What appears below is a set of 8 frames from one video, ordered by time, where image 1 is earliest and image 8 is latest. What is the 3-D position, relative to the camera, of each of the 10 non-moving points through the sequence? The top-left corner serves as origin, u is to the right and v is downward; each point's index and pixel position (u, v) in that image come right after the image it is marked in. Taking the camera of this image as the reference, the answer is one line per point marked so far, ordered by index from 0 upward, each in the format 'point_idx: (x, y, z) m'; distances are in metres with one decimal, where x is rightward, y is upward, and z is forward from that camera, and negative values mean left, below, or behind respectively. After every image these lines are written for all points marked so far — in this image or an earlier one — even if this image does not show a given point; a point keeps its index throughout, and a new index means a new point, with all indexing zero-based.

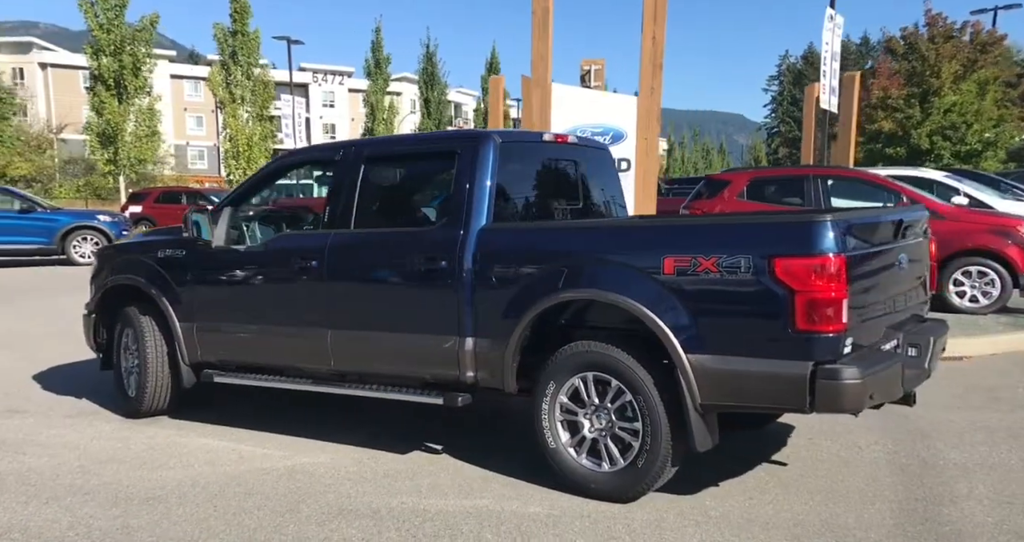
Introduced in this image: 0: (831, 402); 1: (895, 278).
0: (+1.5, -0.6, +4.1) m
1: (+2.1, -0.1, +4.8) m
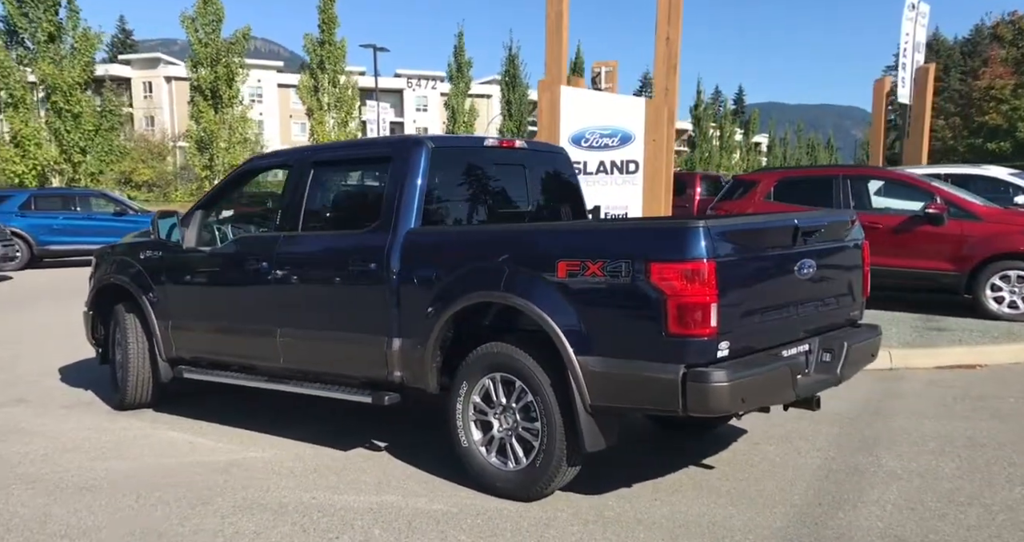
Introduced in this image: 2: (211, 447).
0: (+0.9, -0.6, +4.1) m
1: (+1.6, -0.1, +4.8) m
2: (-2.0, -1.2, +5.9) m
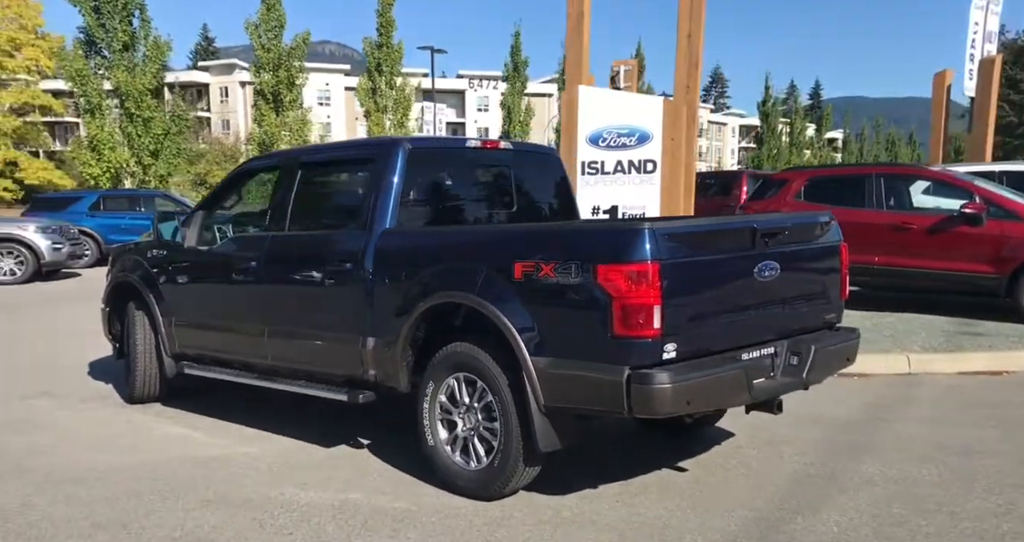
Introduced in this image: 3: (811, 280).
0: (+0.6, -0.6, +4.1) m
1: (+1.3, -0.1, +4.7) m
2: (-2.2, -1.2, +6.1) m
3: (+1.7, -0.1, +5.0) m
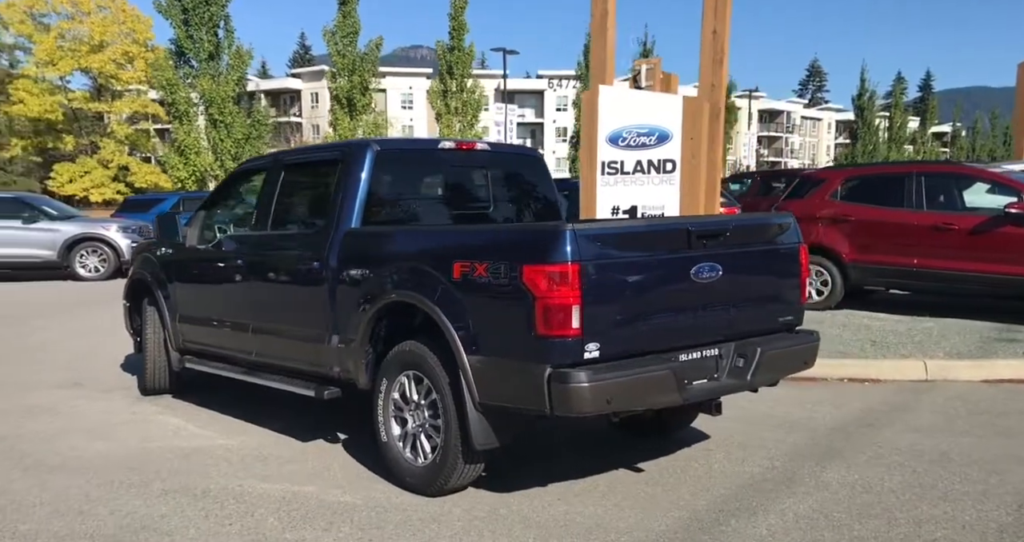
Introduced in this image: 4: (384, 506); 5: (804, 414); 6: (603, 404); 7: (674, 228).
0: (+0.2, -0.6, +4.1) m
1: (+1.0, -0.1, +4.6) m
2: (-2.3, -1.2, +6.4) m
3: (+1.4, -0.1, +4.9) m
4: (-0.7, -1.3, +4.7) m
5: (+2.2, -1.1, +6.7) m
6: (+0.4, -0.6, +4.1) m
7: (+0.8, +0.2, +4.5) m
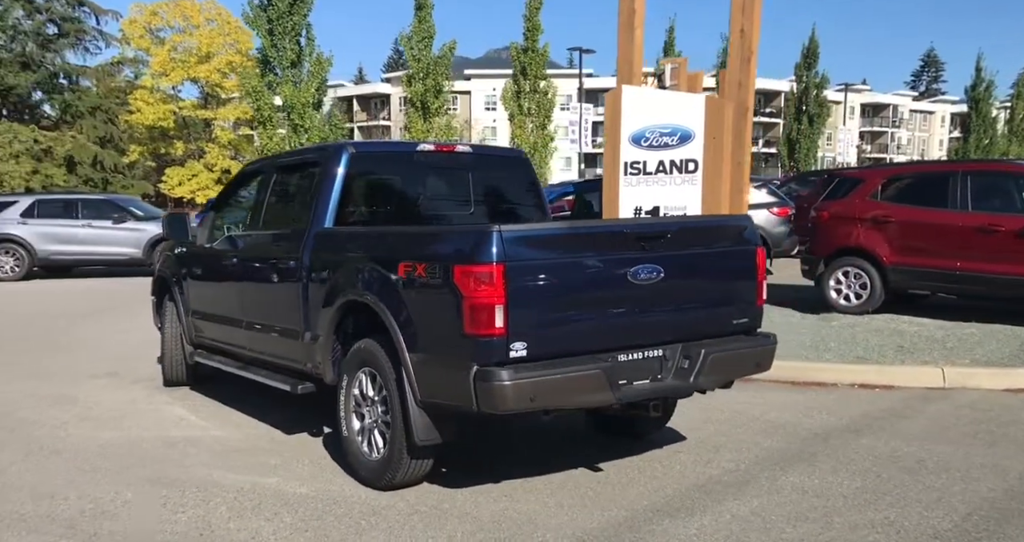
0: (-0.1, -0.6, +4.2) m
1: (+0.7, -0.1, +4.6) m
2: (-2.5, -1.2, +6.7) m
3: (+1.1, -0.1, +4.9) m
4: (-1.0, -1.3, +4.9) m
5: (+2.1, -1.1, +6.5) m
6: (+0.1, -0.6, +4.2) m
7: (+0.5, +0.2, +4.5) m
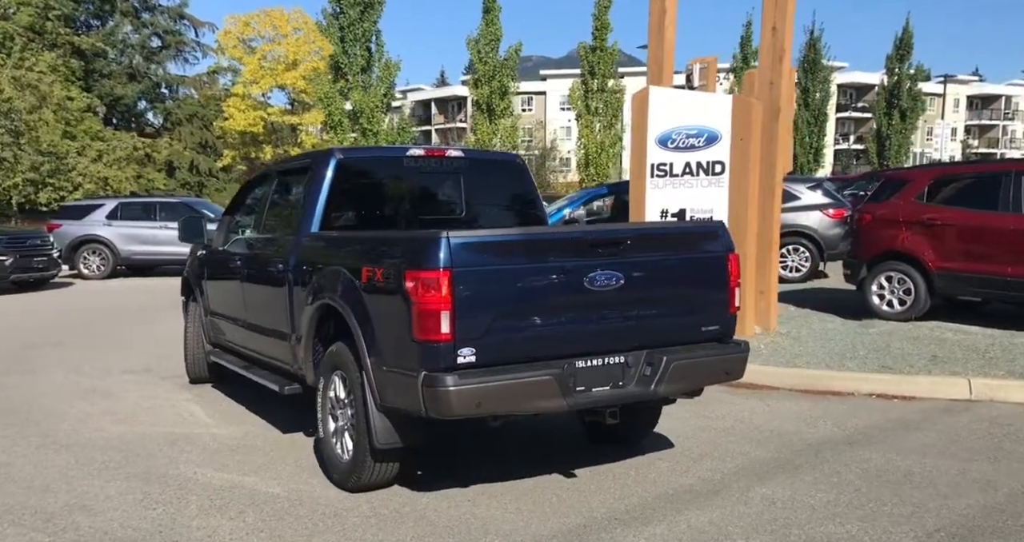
0: (-0.4, -0.7, +4.2) m
1: (+0.5, -0.1, +4.6) m
2: (-2.5, -1.2, +6.9) m
3: (+0.9, -0.1, +4.8) m
4: (-1.2, -1.3, +5.0) m
5: (+2.0, -1.1, +6.4) m
6: (-0.2, -0.7, +4.2) m
7: (+0.3, +0.2, +4.5) m
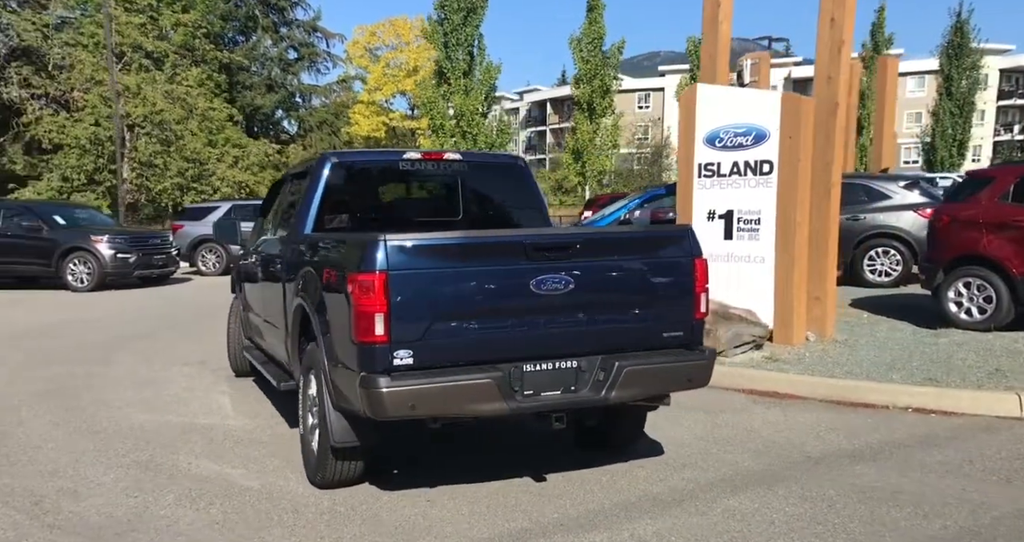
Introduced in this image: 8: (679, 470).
0: (-0.7, -0.7, +4.3) m
1: (+0.2, -0.1, +4.5) m
2: (-2.4, -1.2, +7.2) m
3: (+0.7, -0.1, +4.7) m
4: (-1.4, -1.3, +5.1) m
5: (+2.0, -1.2, +6.1) m
6: (-0.5, -0.7, +4.2) m
7: (0.0, +0.2, +4.4) m
8: (+1.0, -1.2, +5.4) m
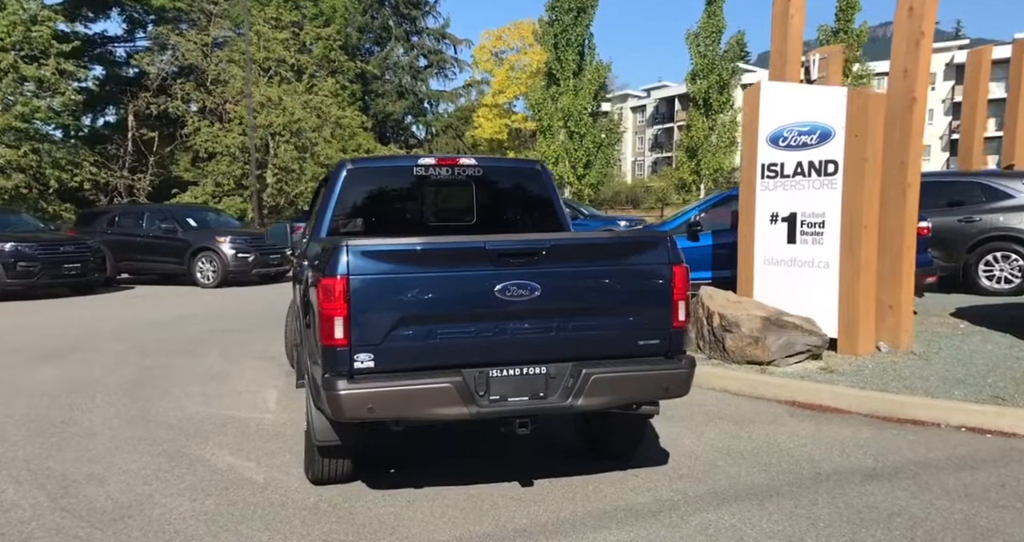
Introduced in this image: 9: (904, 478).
0: (-0.9, -0.7, +4.4) m
1: (+0.1, -0.2, +4.5) m
2: (-2.2, -1.2, +7.6) m
3: (+0.5, -0.2, +4.6) m
4: (-1.5, -1.3, +5.3) m
5: (+2.0, -1.2, +5.8) m
6: (-0.7, -0.7, +4.3) m
7: (-0.2, +0.1, +4.4) m
8: (+1.0, -1.3, +5.2) m
9: (+2.4, -1.3, +5.3) m
